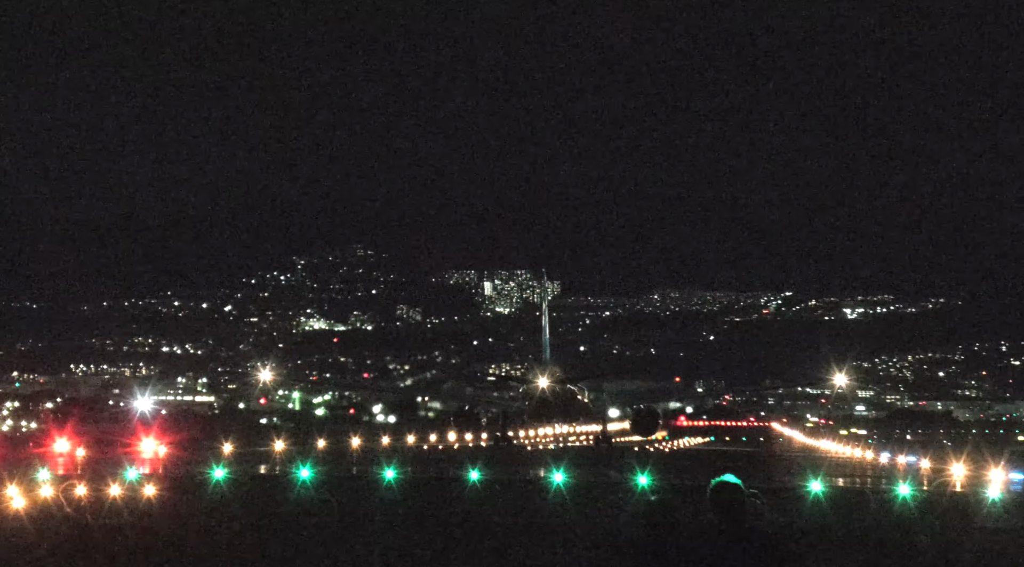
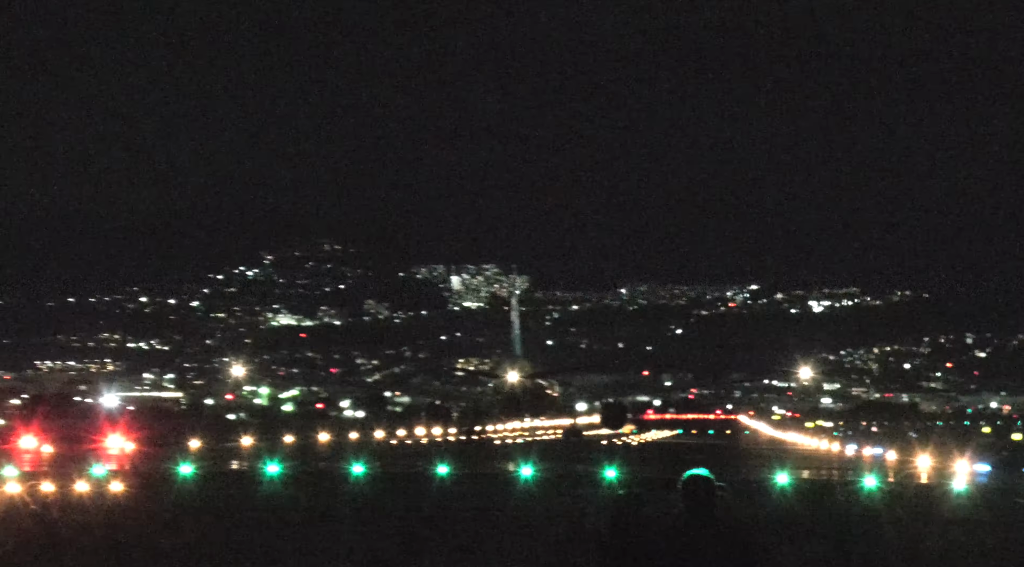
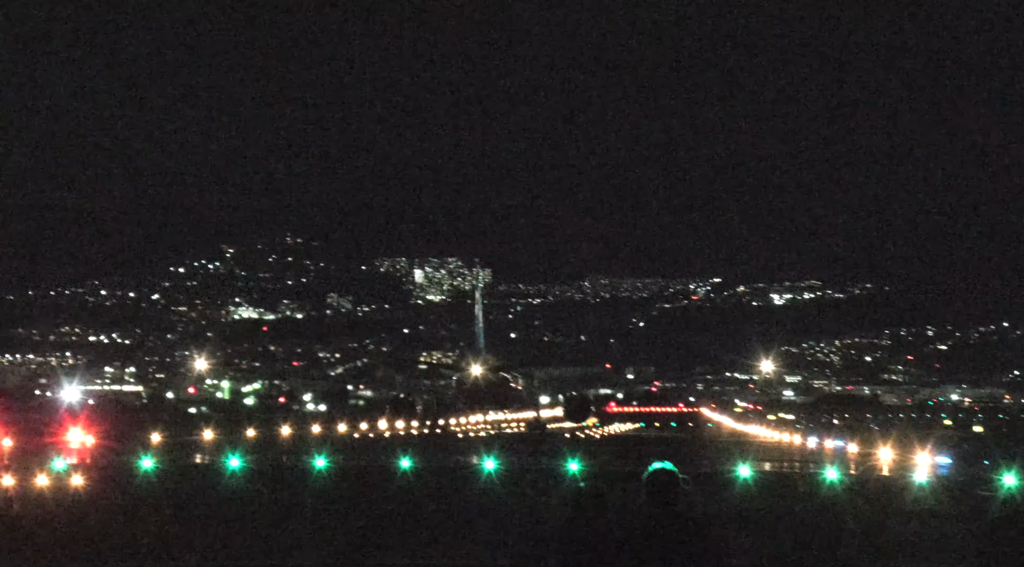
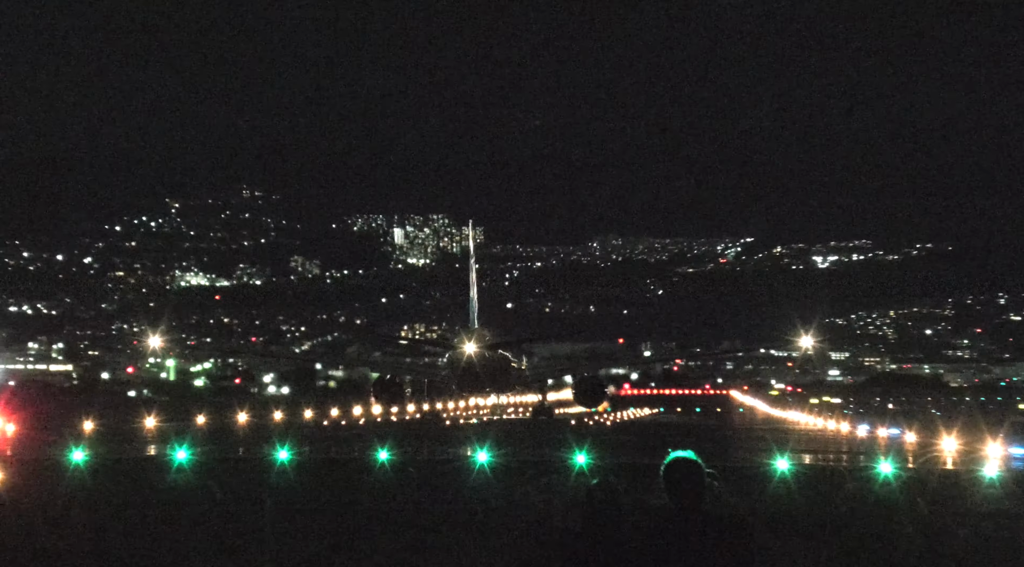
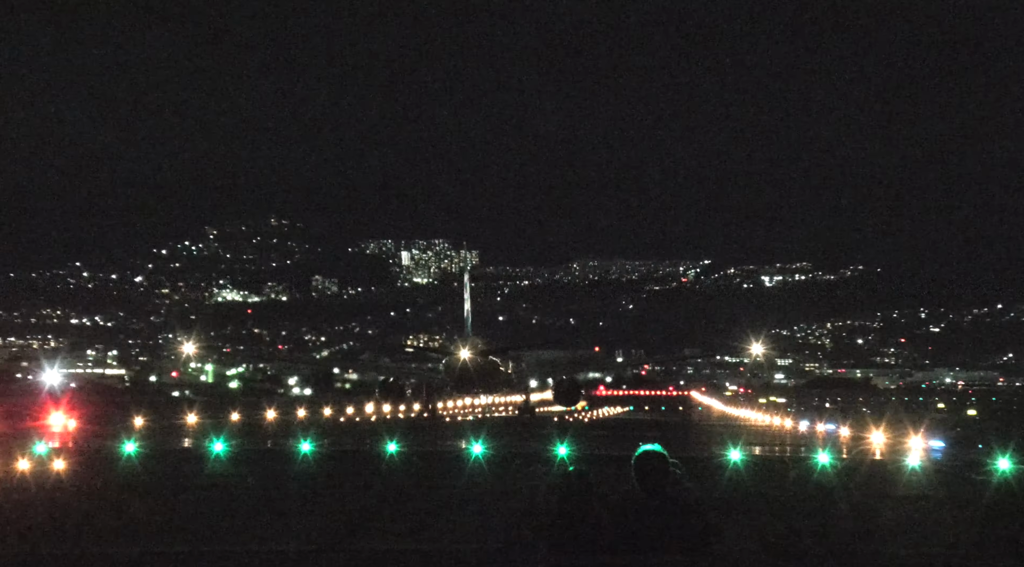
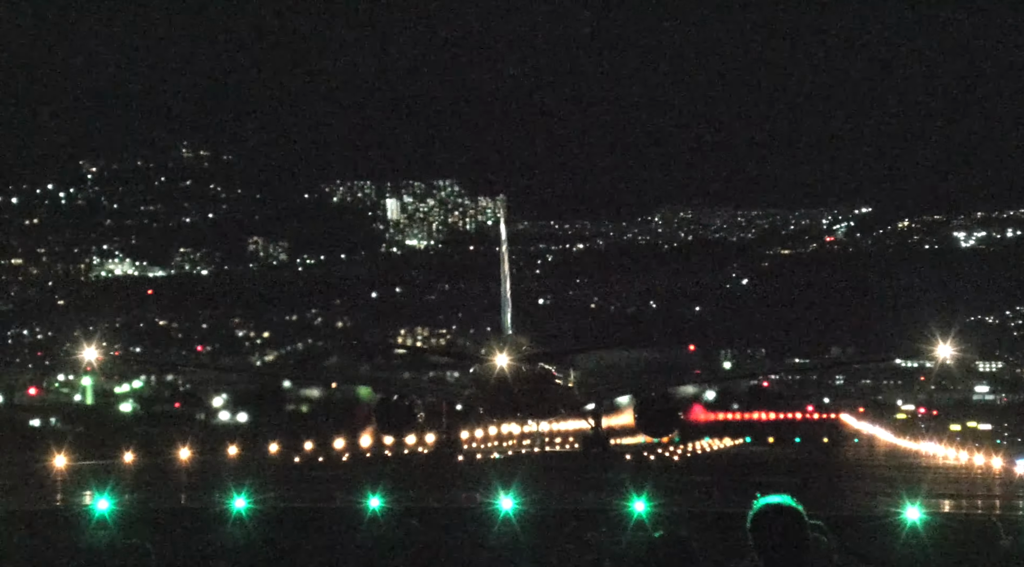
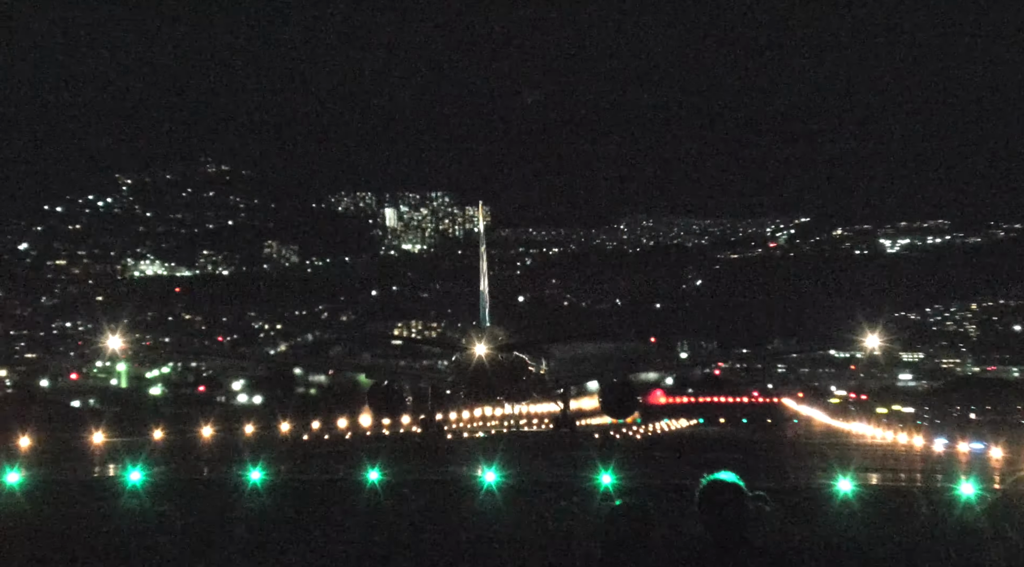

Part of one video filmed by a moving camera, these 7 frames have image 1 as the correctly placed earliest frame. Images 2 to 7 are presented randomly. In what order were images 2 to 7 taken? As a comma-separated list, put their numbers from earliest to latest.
2, 3, 5, 4, 7, 6
